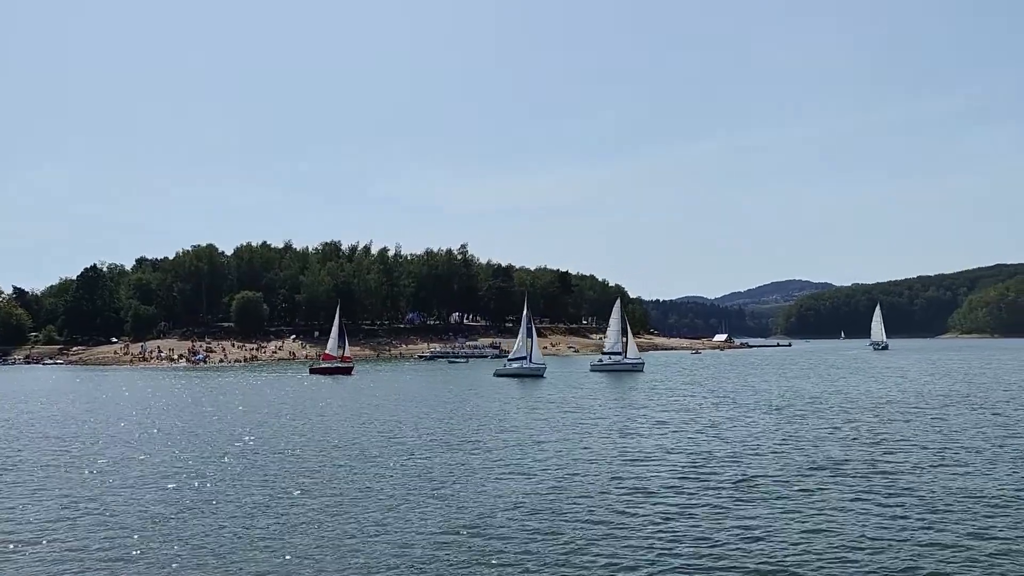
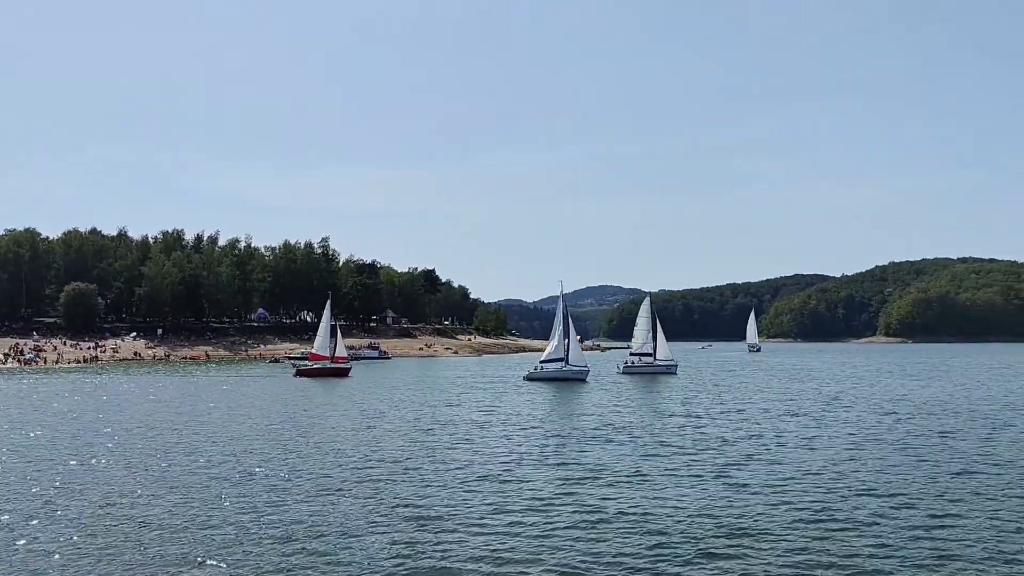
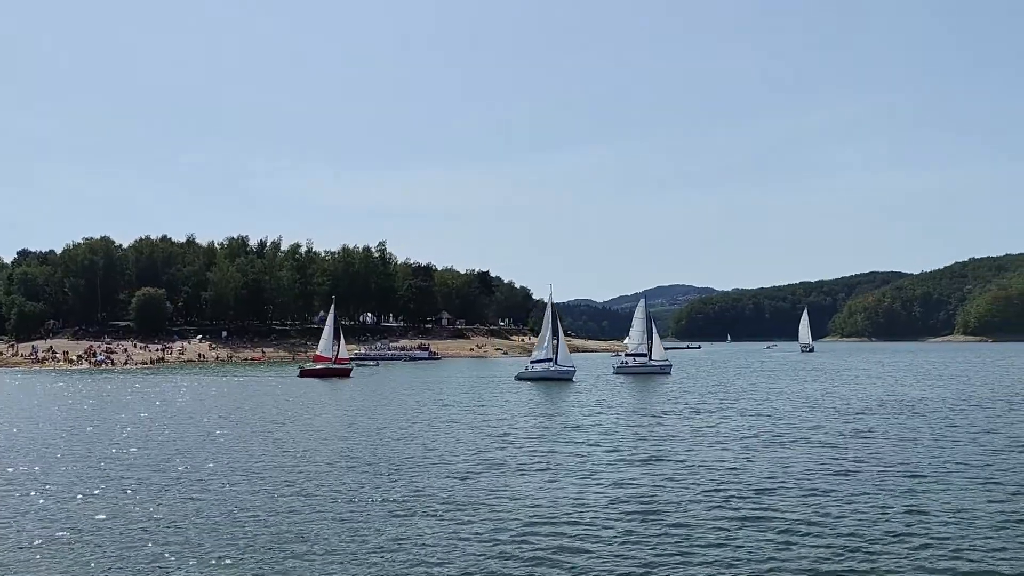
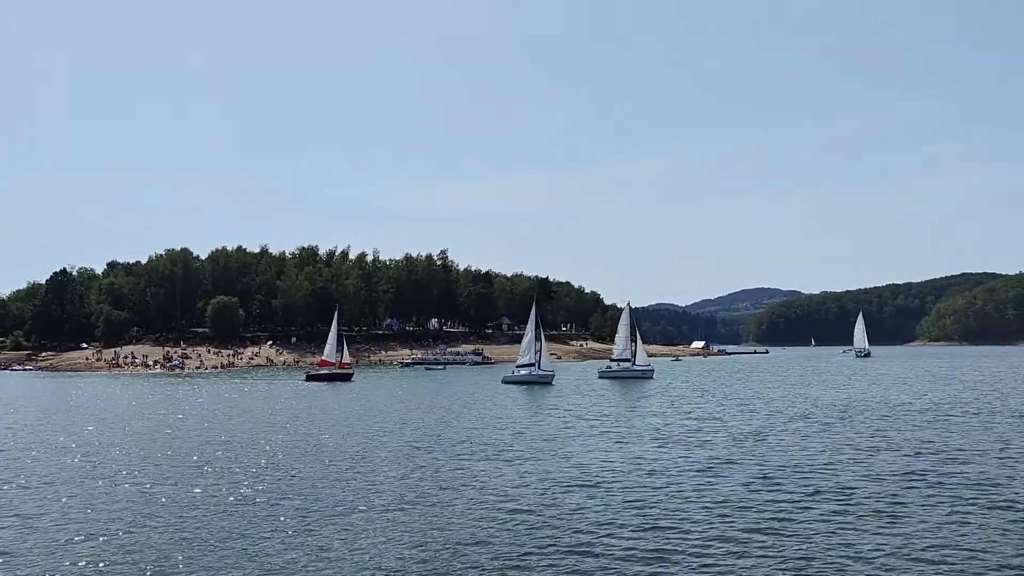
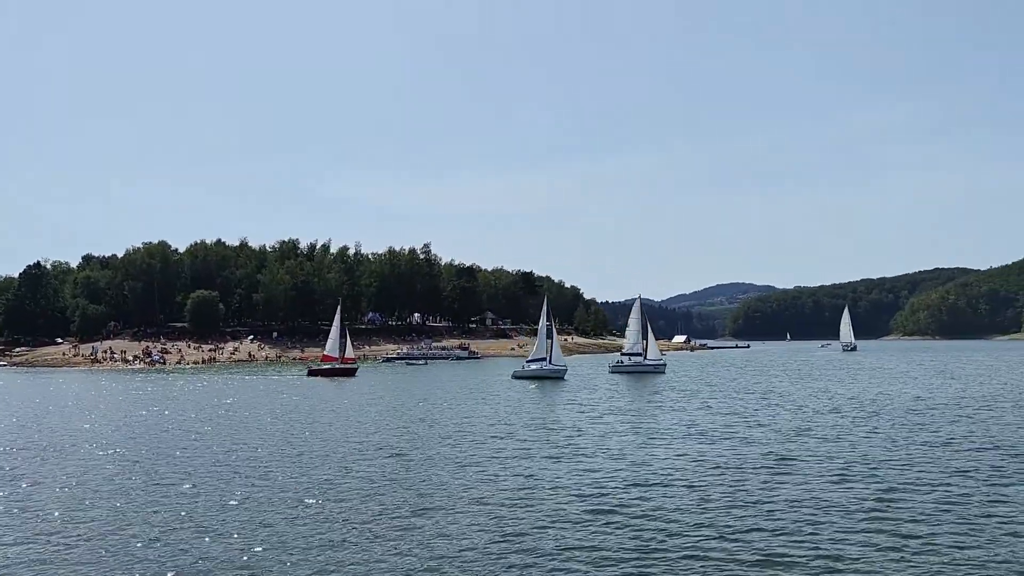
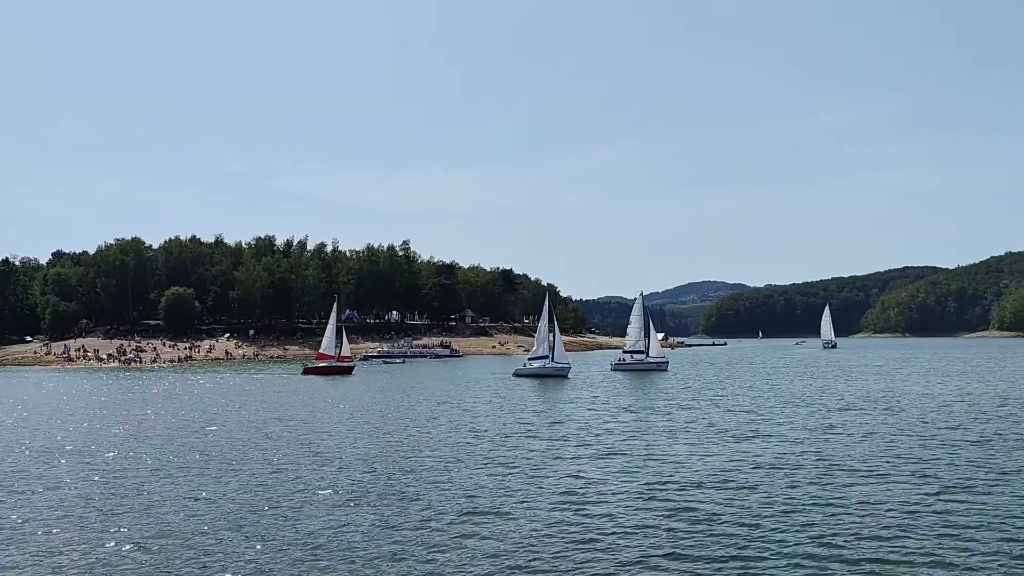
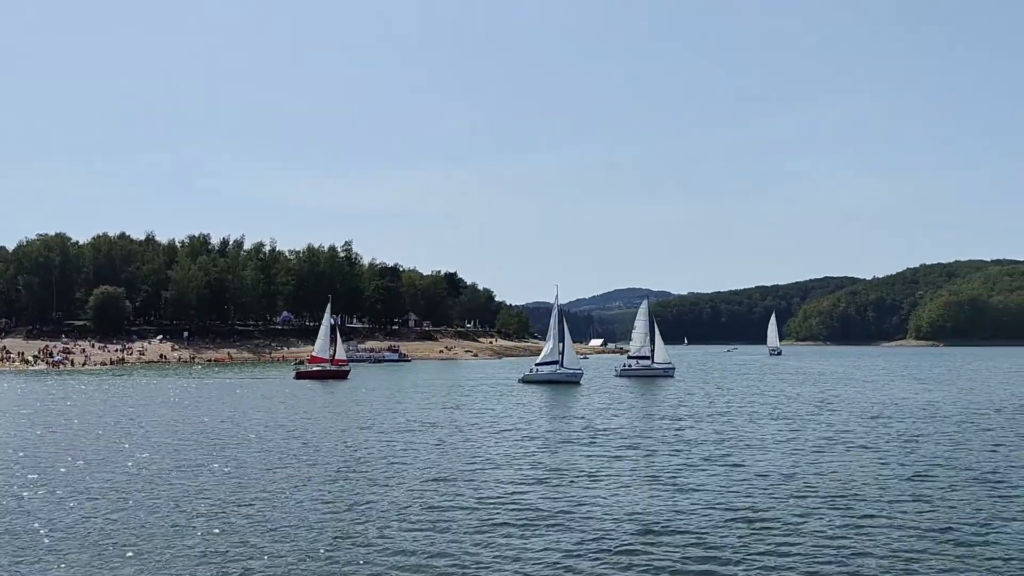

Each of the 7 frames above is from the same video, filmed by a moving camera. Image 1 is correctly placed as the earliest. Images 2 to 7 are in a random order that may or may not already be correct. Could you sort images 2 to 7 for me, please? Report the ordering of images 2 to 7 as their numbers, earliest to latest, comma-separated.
4, 5, 6, 3, 7, 2
